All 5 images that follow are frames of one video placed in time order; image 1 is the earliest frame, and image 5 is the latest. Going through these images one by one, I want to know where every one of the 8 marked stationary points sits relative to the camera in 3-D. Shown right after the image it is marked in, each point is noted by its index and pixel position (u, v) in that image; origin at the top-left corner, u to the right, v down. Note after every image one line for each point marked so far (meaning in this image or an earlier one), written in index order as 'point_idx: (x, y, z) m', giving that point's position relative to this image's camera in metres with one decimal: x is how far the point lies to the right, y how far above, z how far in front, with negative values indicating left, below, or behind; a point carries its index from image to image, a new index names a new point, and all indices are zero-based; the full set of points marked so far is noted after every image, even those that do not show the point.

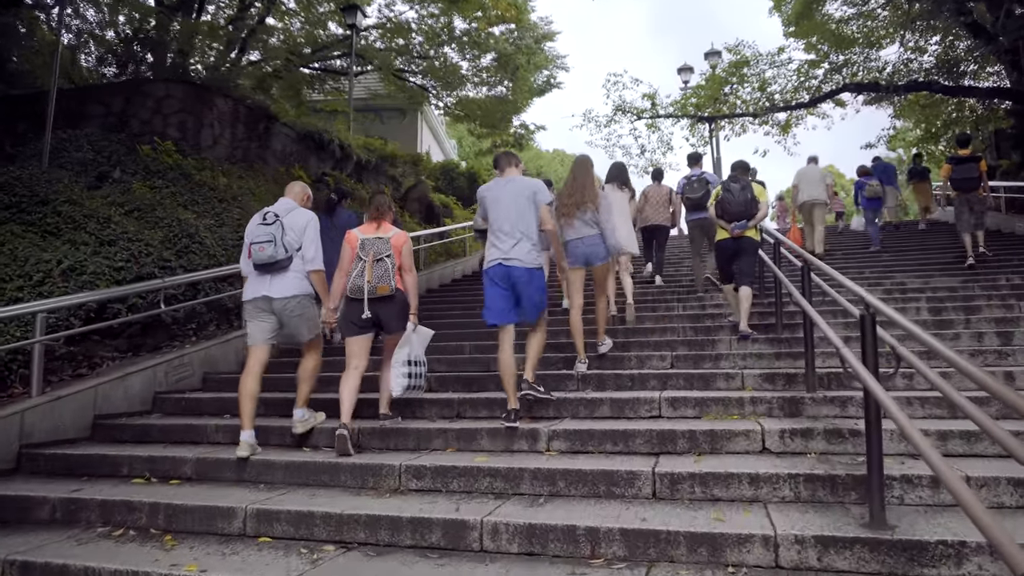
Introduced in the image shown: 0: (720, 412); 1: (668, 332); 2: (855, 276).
0: (+1.2, -0.7, +4.6) m
1: (+1.4, -0.4, +7.0) m
2: (+4.1, +0.1, +9.5) m
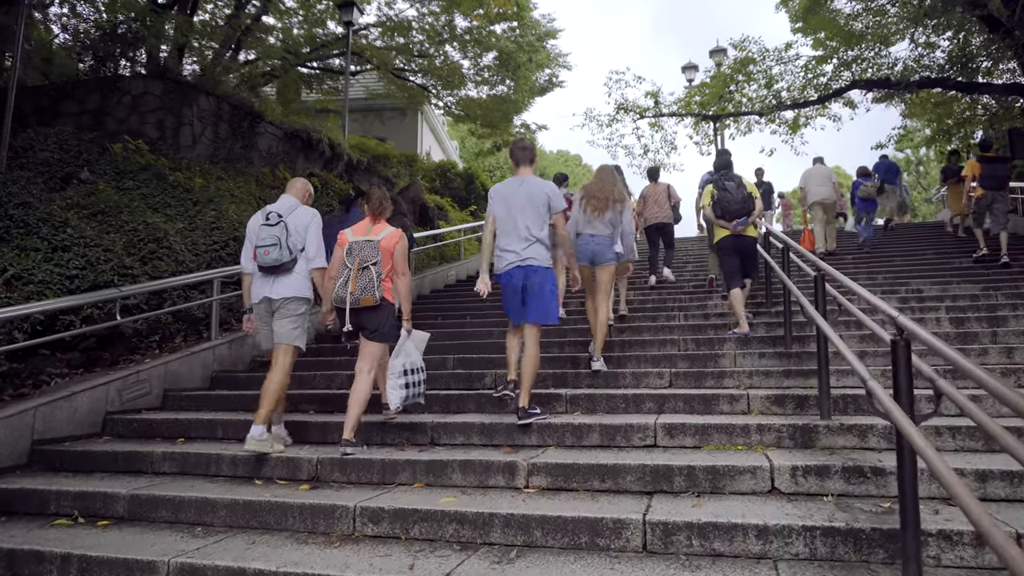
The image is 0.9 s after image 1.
0: (+1.1, -0.8, +4.1) m
1: (+1.3, -0.5, +6.5) m
2: (+4.1, +0.1, +8.9) m
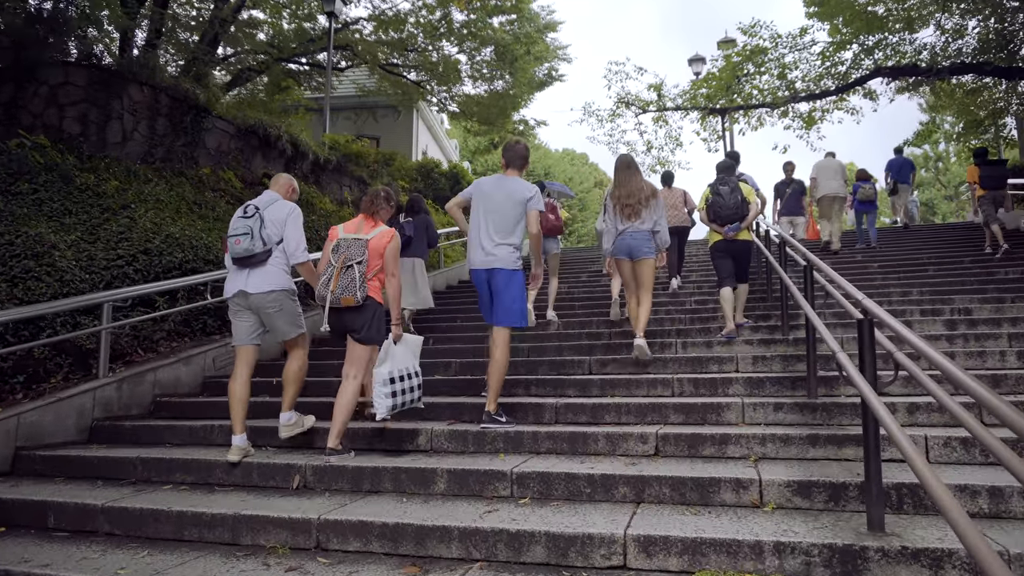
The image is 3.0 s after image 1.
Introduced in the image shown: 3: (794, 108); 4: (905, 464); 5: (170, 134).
0: (+0.8, -1.0, +2.8) m
1: (+1.0, -0.6, +5.2) m
2: (+3.8, -0.1, +7.6) m
3: (+5.5, +3.6, +15.5) m
4: (+1.8, -0.8, +3.5) m
5: (-4.1, +1.8, +9.3) m
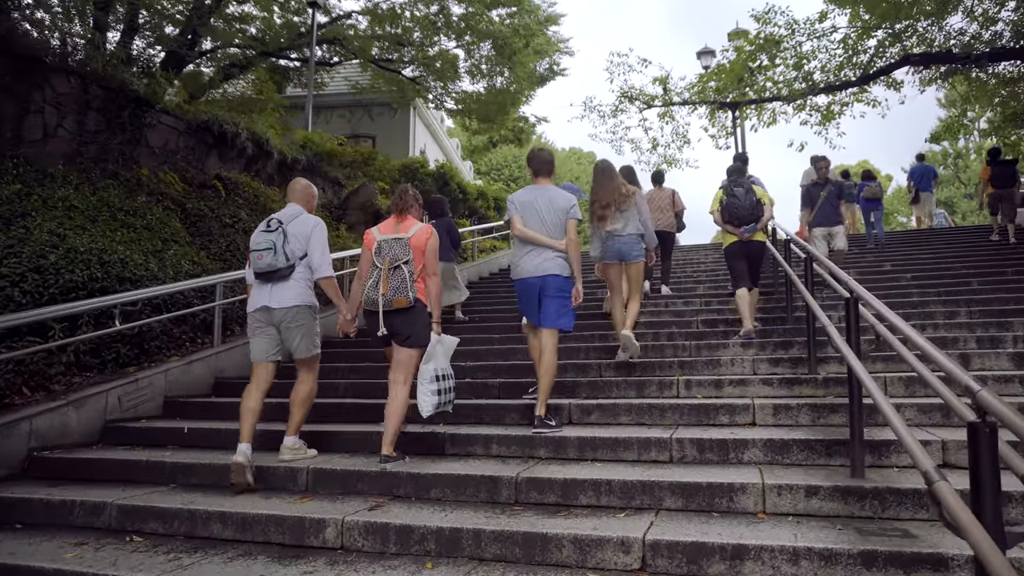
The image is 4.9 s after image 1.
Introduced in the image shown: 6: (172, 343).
0: (+0.5, -1.2, +1.6) m
1: (+0.7, -0.8, +4.0) m
2: (+3.5, -0.3, +6.4) m
3: (+5.4, +3.4, +14.2) m
4: (+1.5, -1.0, +2.4) m
5: (-4.3, +1.7, +8.2) m
6: (-2.8, -0.5, +6.6) m
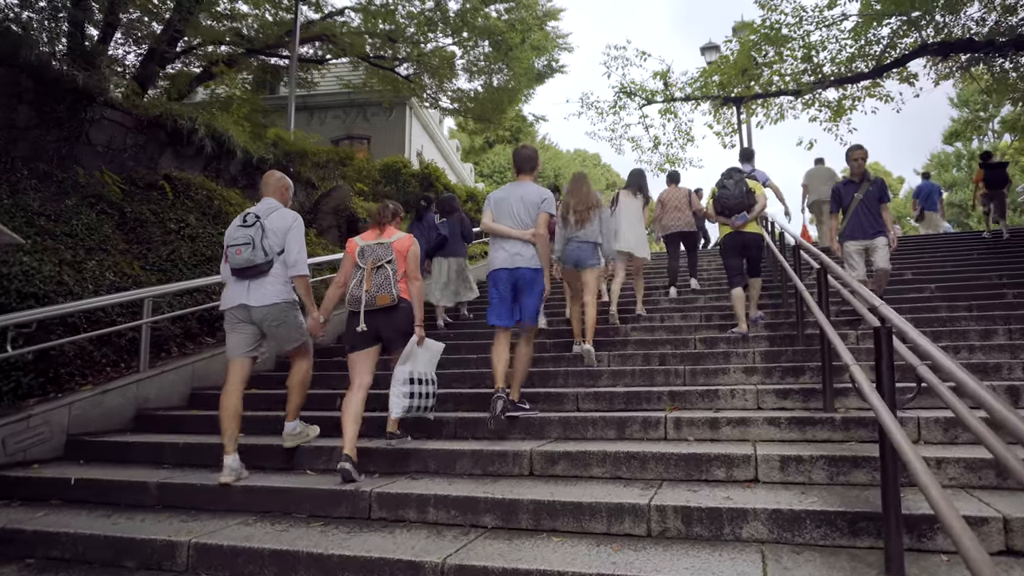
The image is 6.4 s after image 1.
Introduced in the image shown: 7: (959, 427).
0: (+0.2, -1.2, +0.7) m
1: (+0.5, -0.9, +3.1) m
2: (+3.3, -0.4, +5.5) m
3: (+5.2, +3.3, +13.3) m
4: (+1.2, -1.1, +1.5) m
5: (-4.5, +1.5, +7.4) m
6: (-3.1, -0.6, +5.7) m
7: (+2.1, -0.7, +3.8) m
